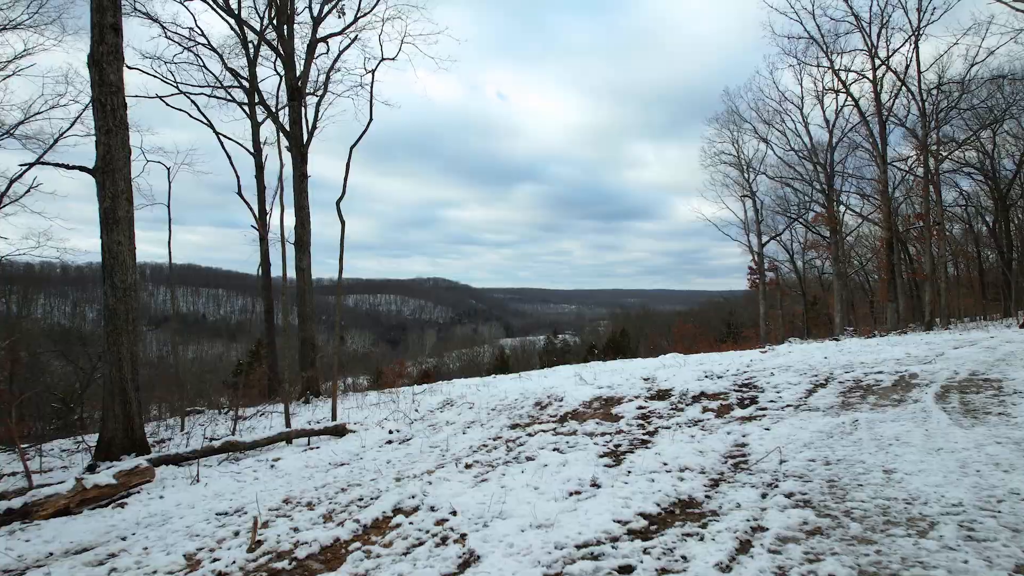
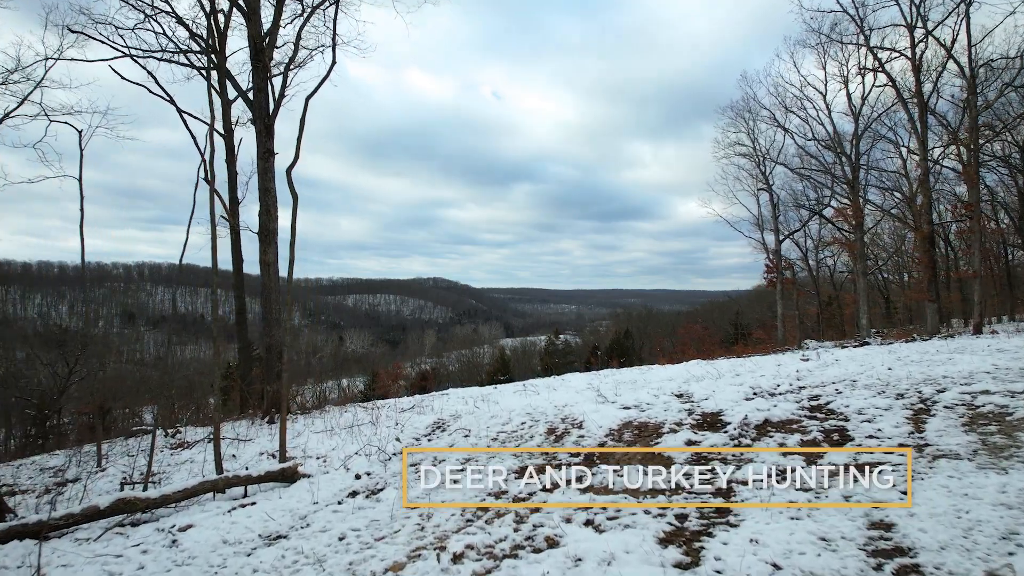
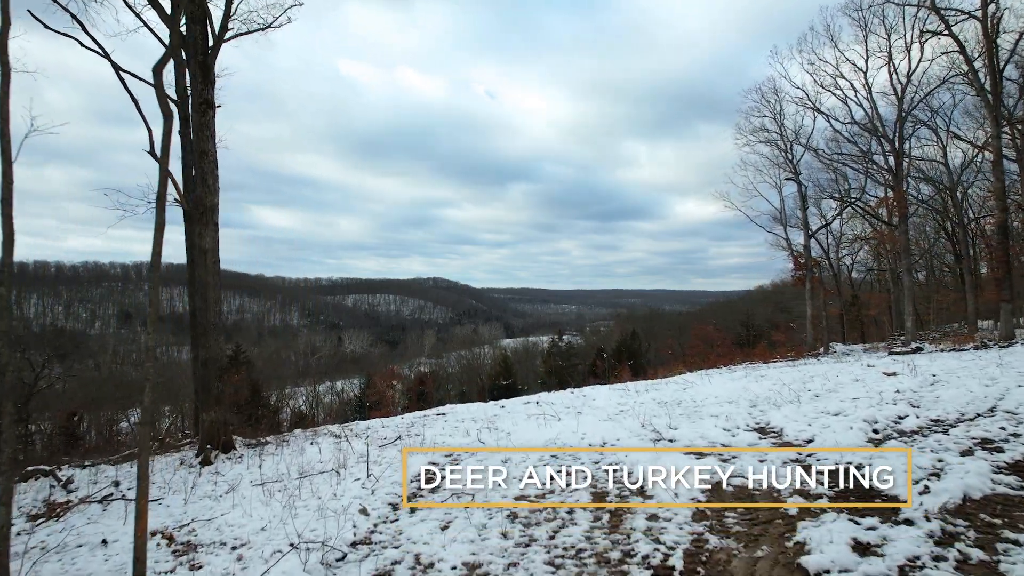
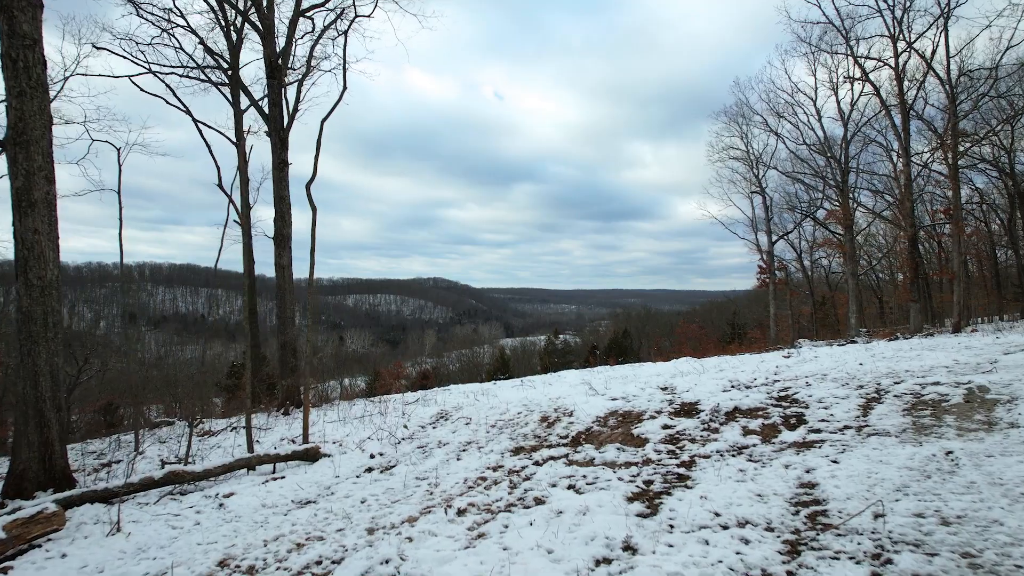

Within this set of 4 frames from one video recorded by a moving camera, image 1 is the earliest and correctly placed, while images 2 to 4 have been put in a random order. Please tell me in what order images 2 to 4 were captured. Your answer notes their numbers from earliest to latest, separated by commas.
4, 2, 3
